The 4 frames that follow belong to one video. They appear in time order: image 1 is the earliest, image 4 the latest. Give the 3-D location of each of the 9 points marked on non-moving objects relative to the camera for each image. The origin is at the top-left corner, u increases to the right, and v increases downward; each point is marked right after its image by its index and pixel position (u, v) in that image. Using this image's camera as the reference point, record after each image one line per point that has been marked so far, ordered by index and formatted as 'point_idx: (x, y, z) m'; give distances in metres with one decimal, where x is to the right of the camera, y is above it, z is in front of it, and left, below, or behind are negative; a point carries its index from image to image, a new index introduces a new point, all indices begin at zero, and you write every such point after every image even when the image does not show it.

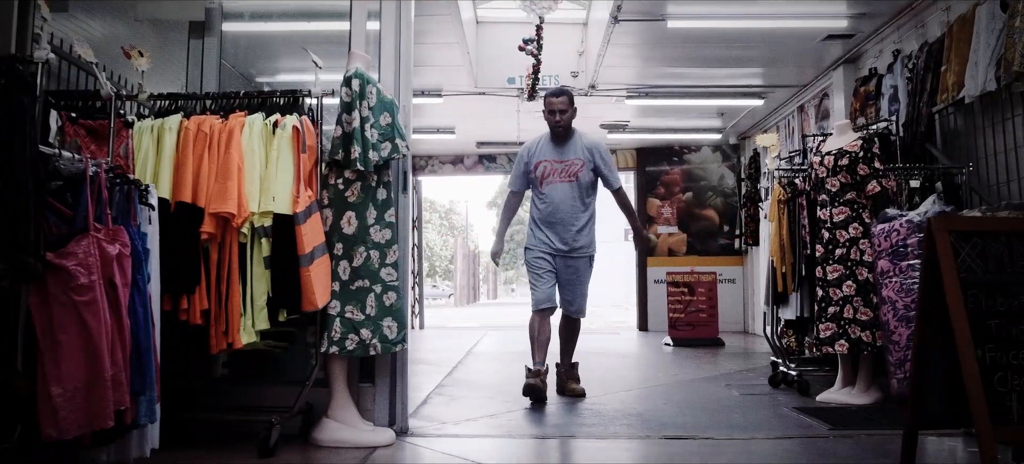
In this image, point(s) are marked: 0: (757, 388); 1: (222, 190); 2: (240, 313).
0: (+1.0, -0.6, +4.5) m
1: (-0.7, +0.1, +2.5) m
2: (-0.6, -0.2, +2.6) m
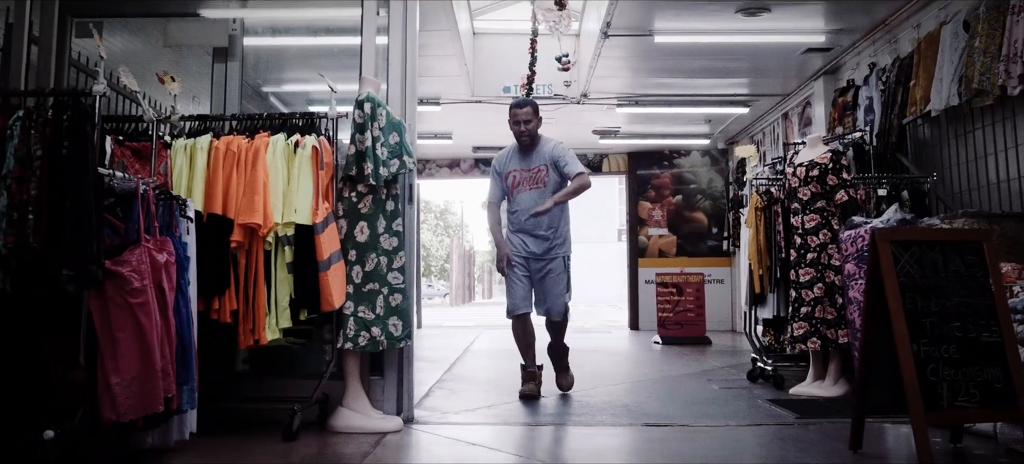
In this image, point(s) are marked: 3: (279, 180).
0: (+1.0, -0.7, +4.8) m
1: (-0.7, +0.1, +2.9) m
2: (-0.6, -0.2, +2.9) m
3: (-0.6, +0.1, +2.9) m
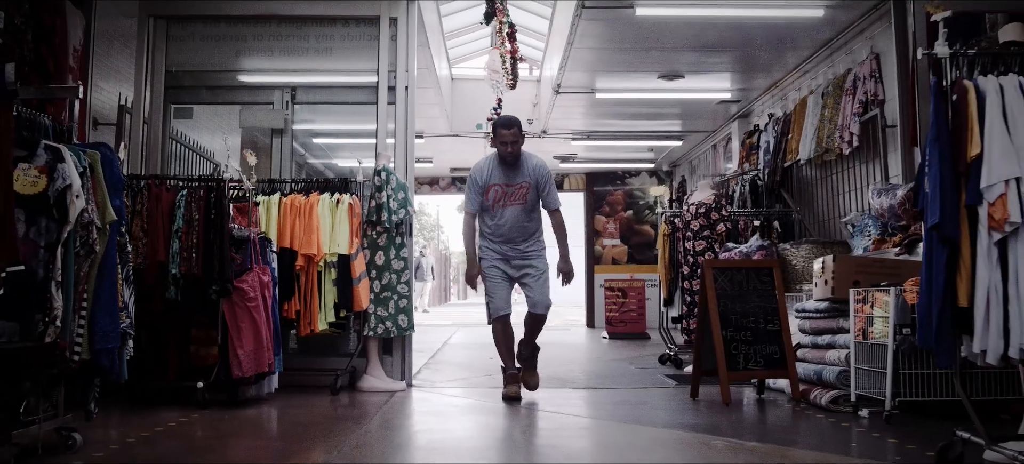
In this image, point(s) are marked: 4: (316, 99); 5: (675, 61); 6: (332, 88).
0: (+0.8, -0.8, +6.4) m
1: (-0.8, 0.0, +4.4) m
2: (-0.8, -0.3, +4.4) m
3: (-0.7, 0.0, +4.4) m
4: (-0.9, +0.6, +5.2) m
5: (+1.0, +1.1, +6.9) m
6: (-0.9, +0.7, +5.2) m
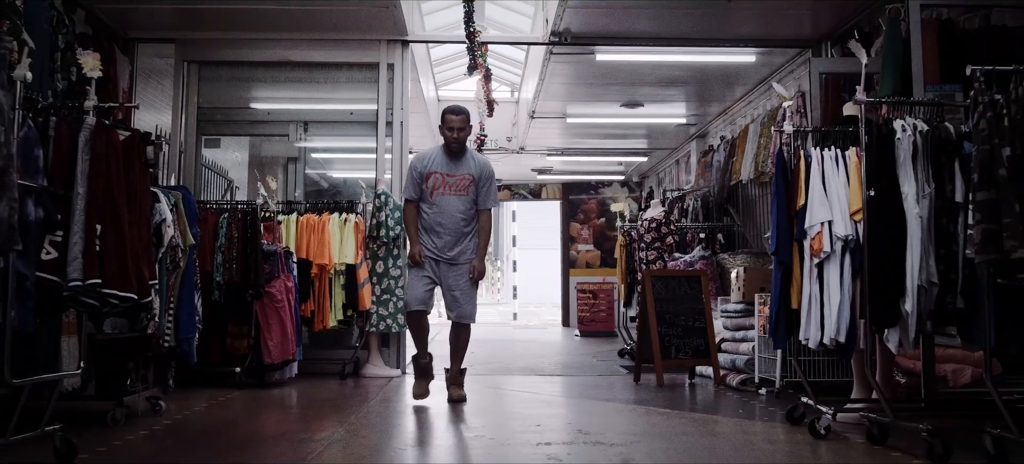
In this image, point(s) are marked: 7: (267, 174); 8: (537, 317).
0: (+0.7, -0.8, +7.3) m
1: (-0.9, -0.1, +5.3) m
2: (-0.9, -0.4, +5.4) m
3: (-0.9, 0.0, +5.4) m
4: (-1.1, +0.6, +6.2) m
5: (+0.9, +1.0, +7.8) m
6: (-1.0, +0.6, +6.2) m
7: (-1.4, +0.3, +6.1) m
8: (+0.3, -1.2, +15.8) m
